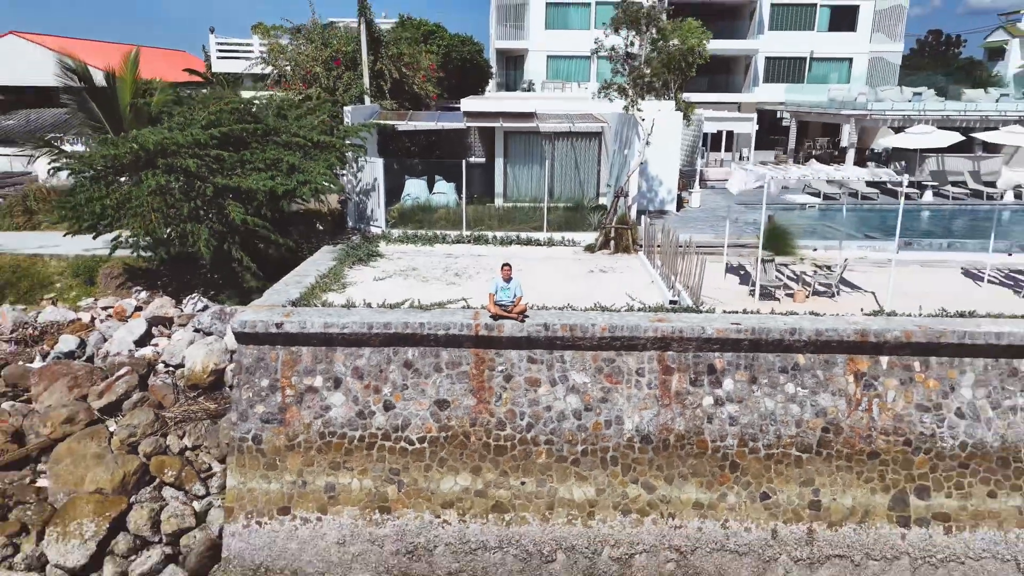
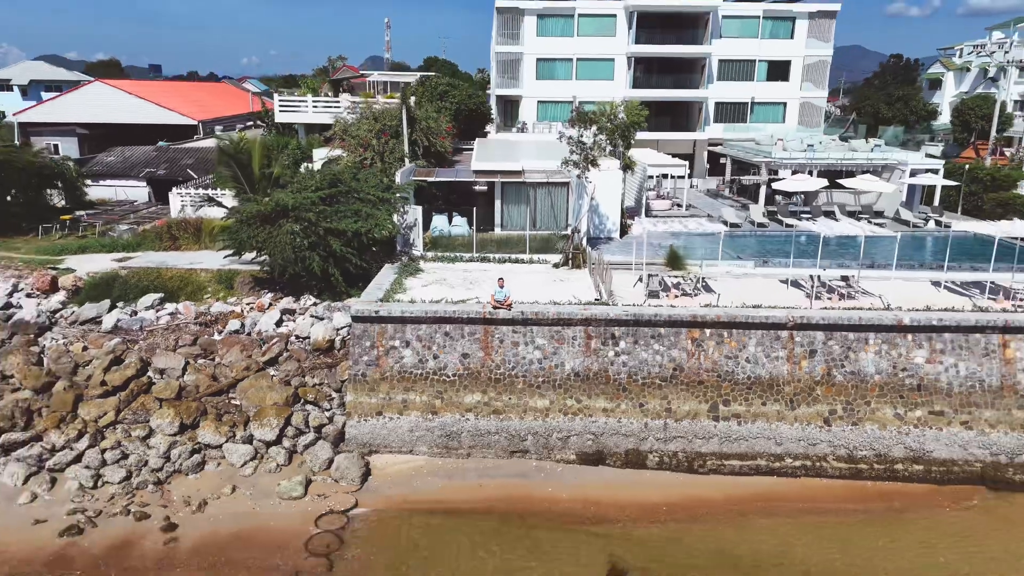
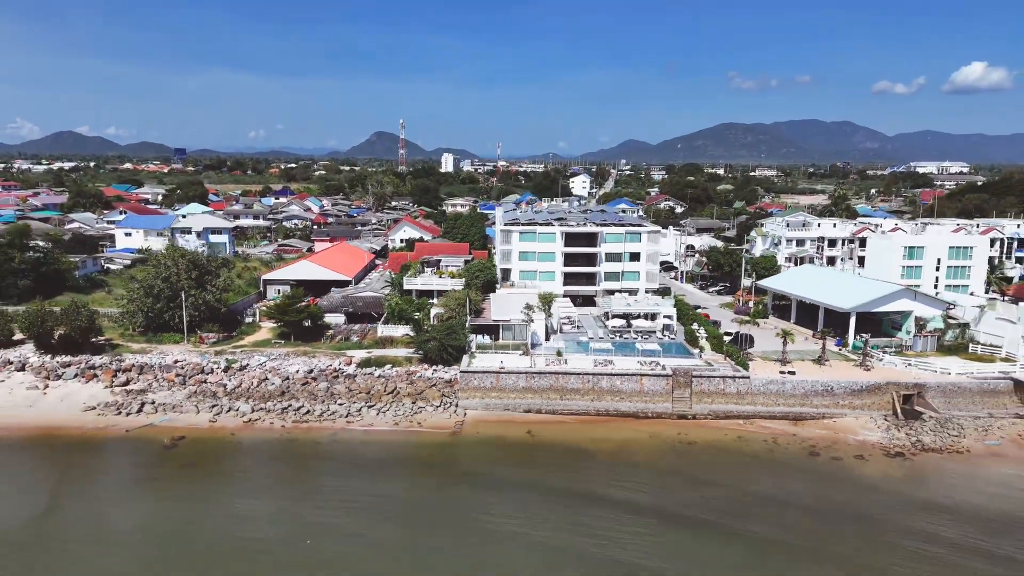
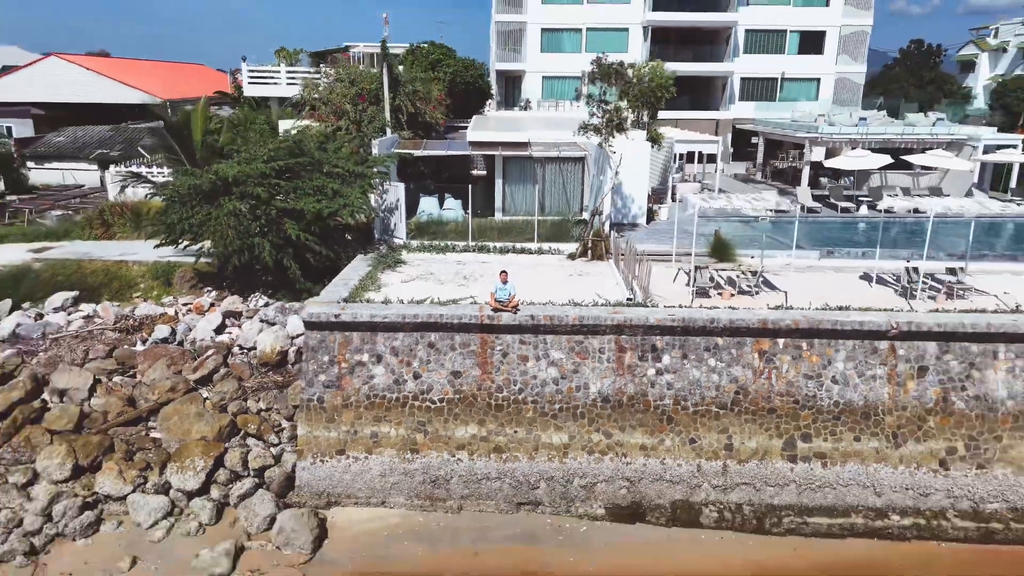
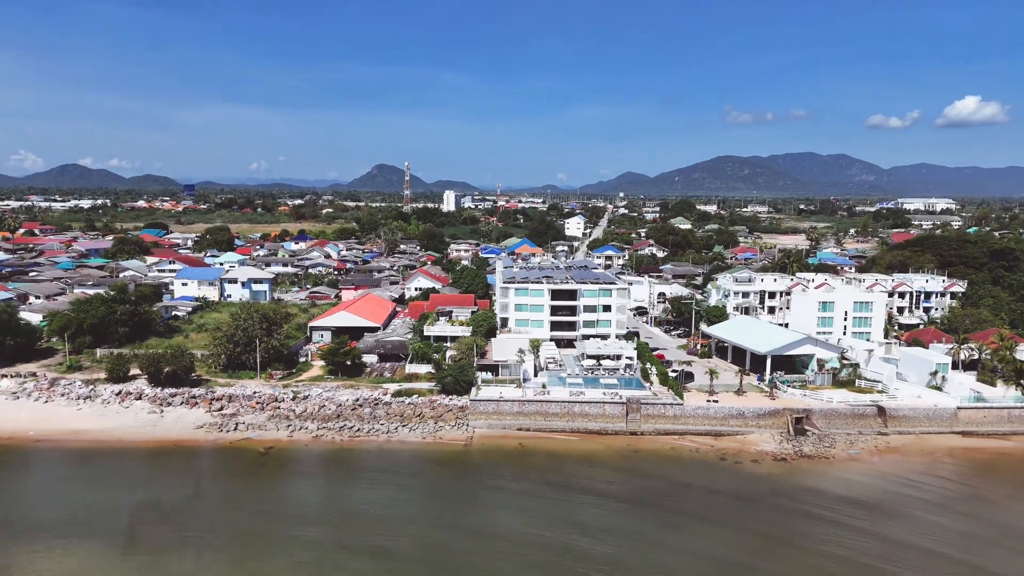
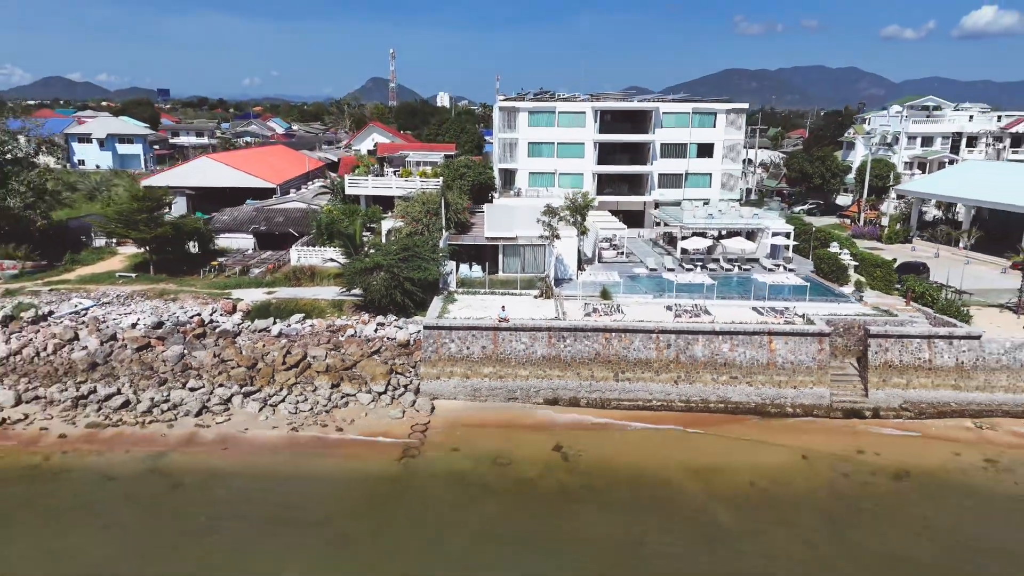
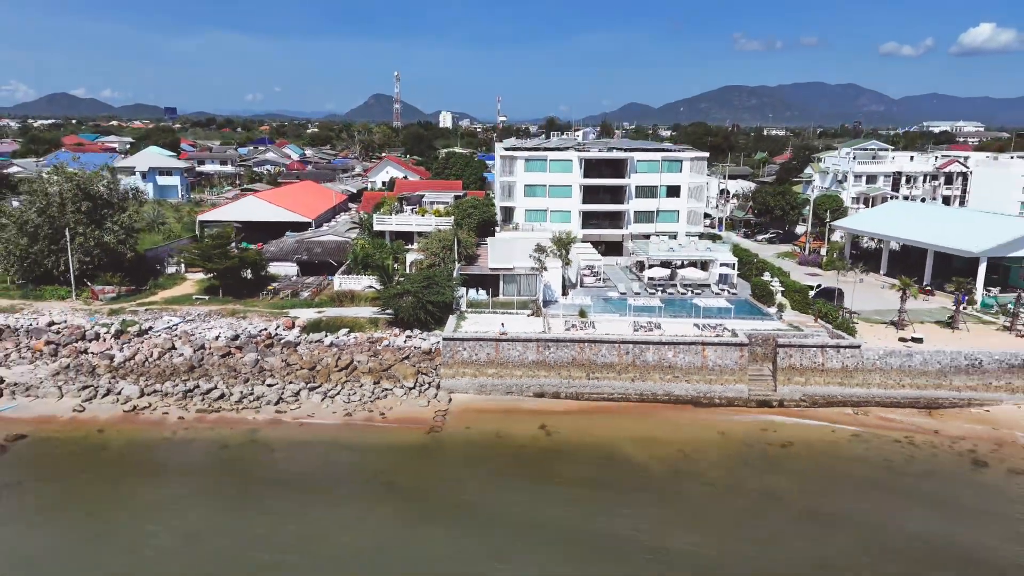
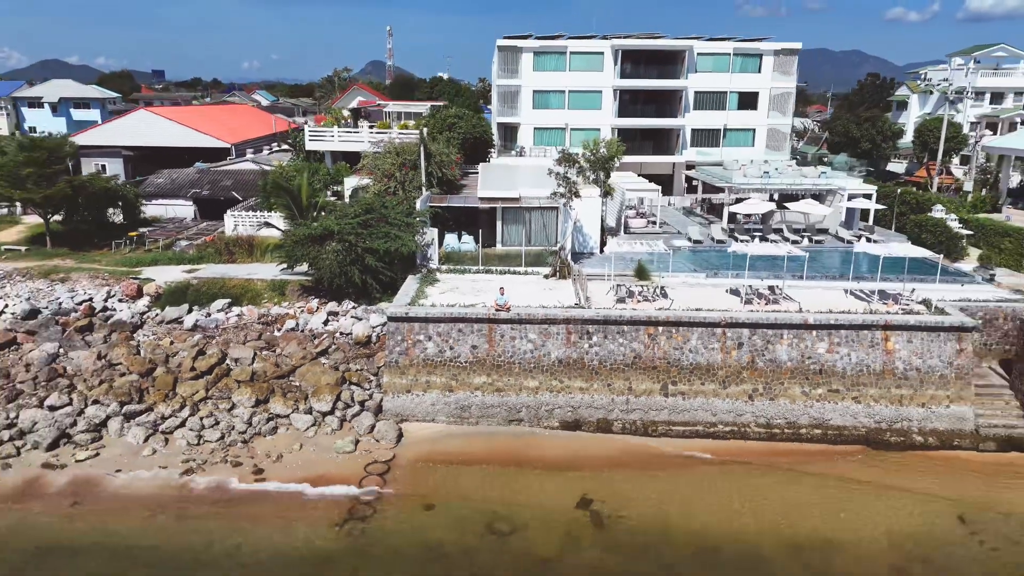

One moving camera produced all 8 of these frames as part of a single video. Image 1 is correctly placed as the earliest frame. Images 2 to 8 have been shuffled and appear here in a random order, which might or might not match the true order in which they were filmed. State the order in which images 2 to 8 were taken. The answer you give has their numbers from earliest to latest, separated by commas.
4, 2, 8, 6, 7, 3, 5
